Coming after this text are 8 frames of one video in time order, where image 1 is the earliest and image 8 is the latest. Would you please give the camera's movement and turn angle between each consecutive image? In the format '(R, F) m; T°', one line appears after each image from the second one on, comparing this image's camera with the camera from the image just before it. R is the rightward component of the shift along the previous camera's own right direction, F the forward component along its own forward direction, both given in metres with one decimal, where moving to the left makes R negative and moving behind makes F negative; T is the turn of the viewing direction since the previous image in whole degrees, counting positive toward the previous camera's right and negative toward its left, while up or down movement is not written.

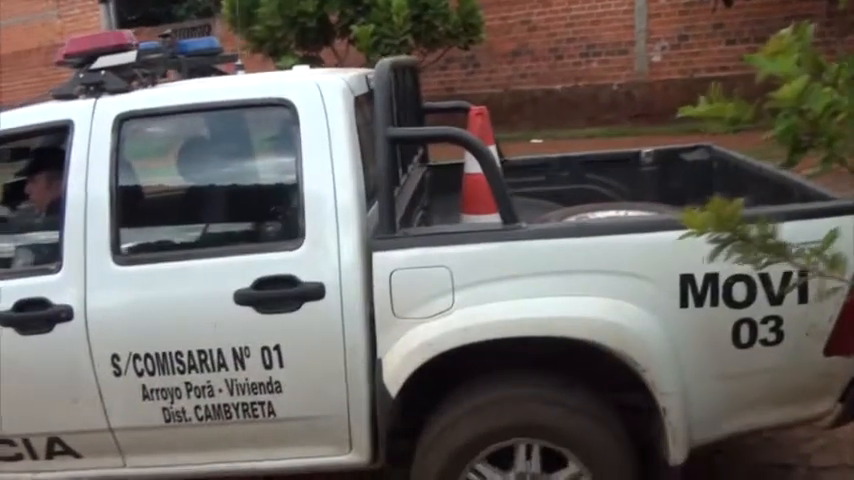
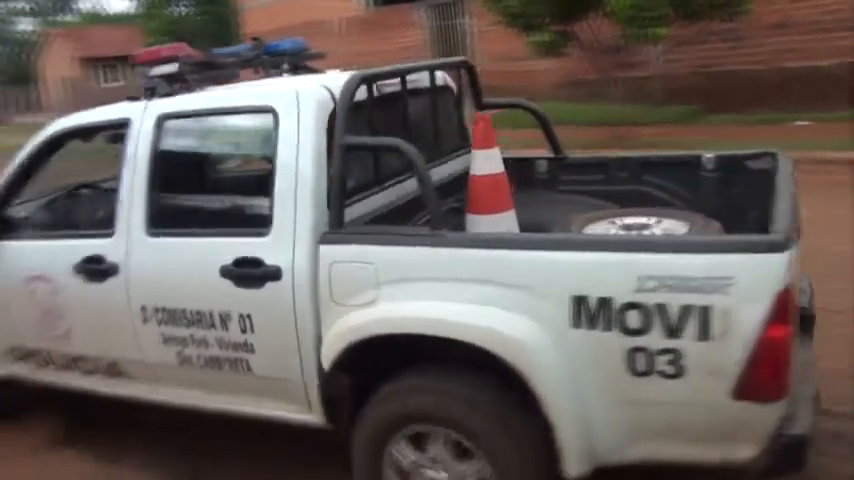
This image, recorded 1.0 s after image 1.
(+2.2, -0.4) m; -17°
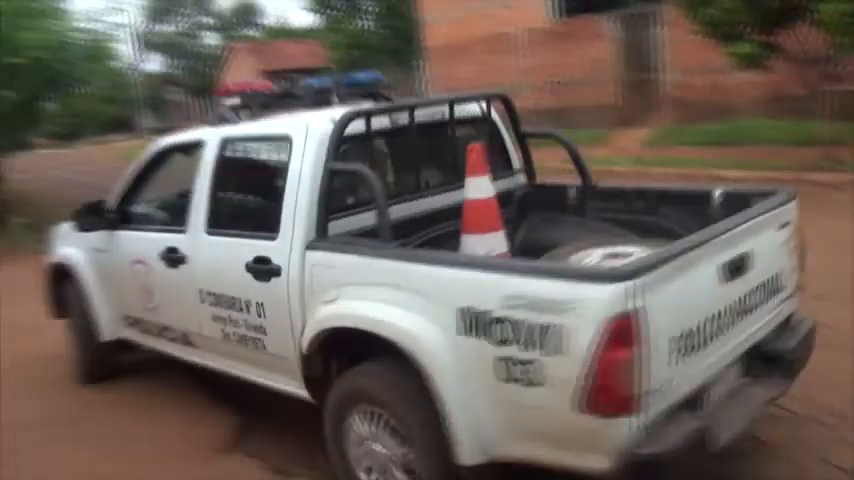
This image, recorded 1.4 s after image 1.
(+2.0, -1.1) m; -14°
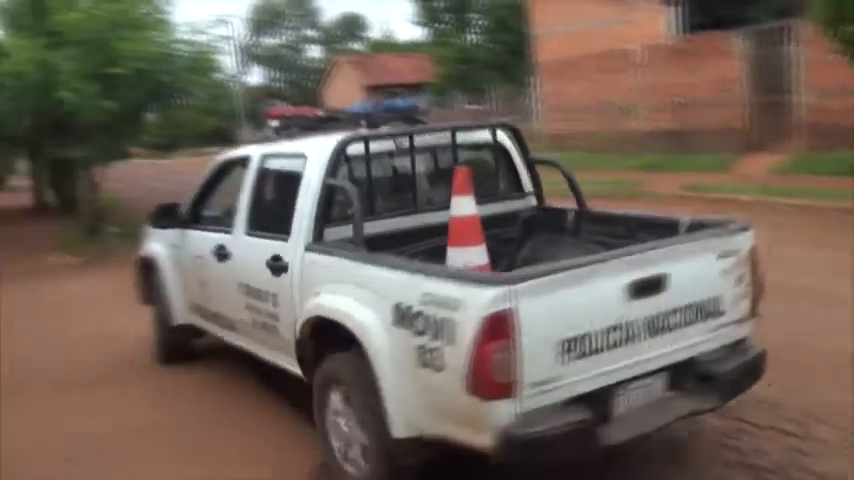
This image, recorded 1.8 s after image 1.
(+0.4, +1.2) m; -7°
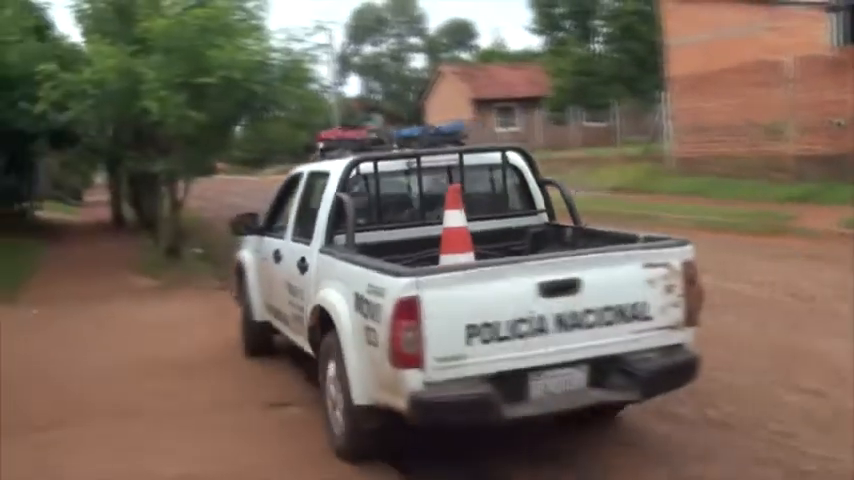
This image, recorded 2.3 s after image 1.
(+0.1, +2.3) m; -7°
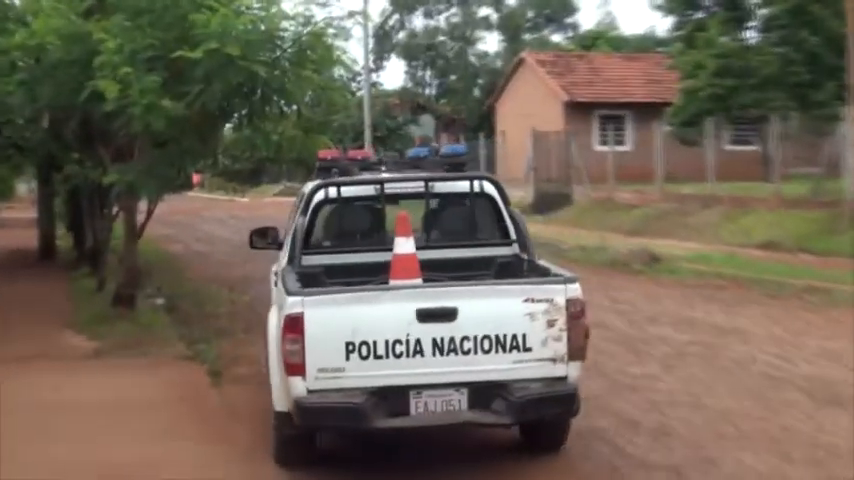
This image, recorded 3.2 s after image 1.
(-0.4, +5.7) m; -2°
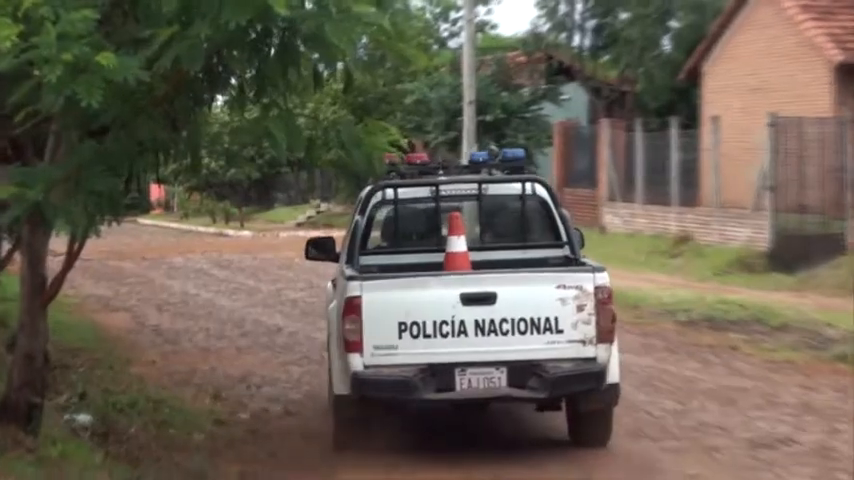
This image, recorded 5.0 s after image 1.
(-0.9, +6.1) m; -1°
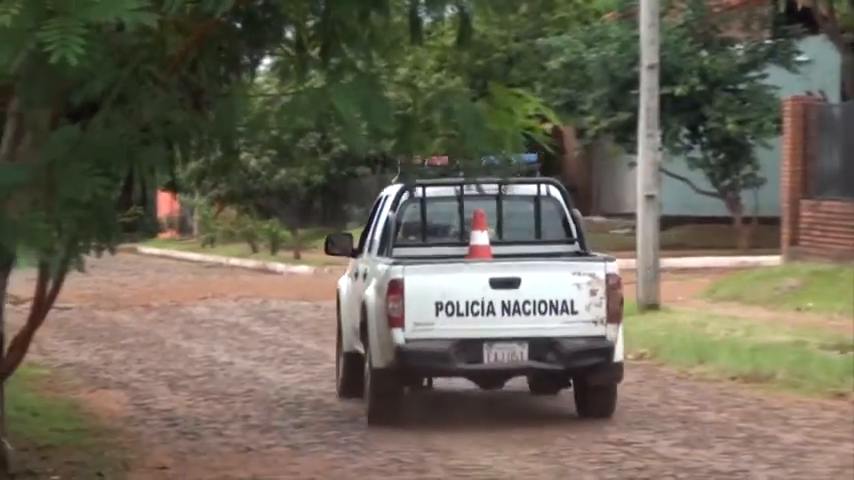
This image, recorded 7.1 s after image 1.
(-0.6, +2.6) m; -2°
